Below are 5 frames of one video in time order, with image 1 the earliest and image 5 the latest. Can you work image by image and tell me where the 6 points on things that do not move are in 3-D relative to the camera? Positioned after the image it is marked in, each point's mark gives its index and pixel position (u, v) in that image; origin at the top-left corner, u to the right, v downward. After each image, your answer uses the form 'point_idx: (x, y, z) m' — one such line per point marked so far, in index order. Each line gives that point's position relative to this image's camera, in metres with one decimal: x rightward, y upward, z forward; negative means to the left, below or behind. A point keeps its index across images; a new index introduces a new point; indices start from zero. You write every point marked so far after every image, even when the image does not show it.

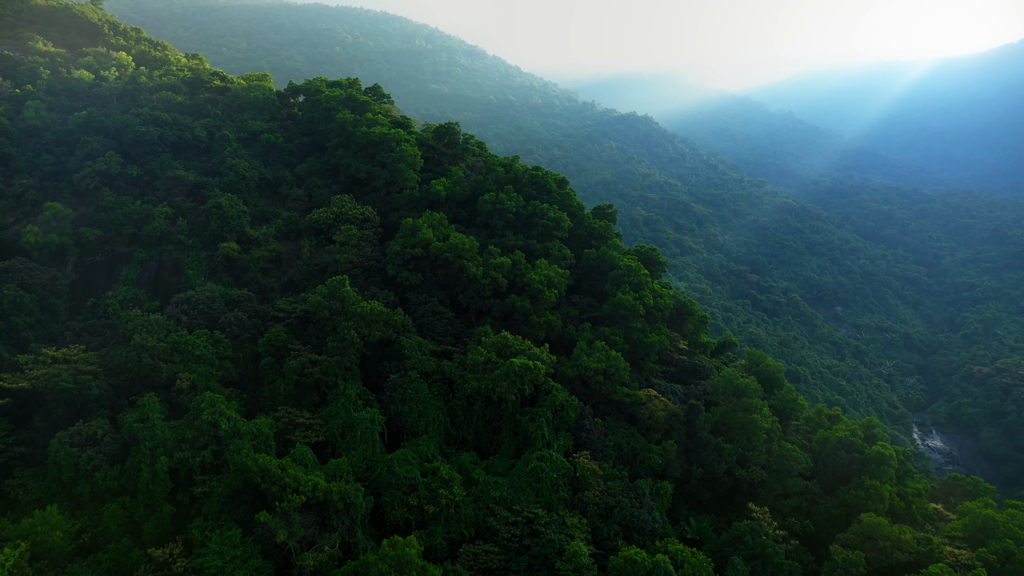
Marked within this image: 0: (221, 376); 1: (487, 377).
0: (-7.1, -2.1, +18.1) m
1: (-0.6, -2.2, +18.1) m
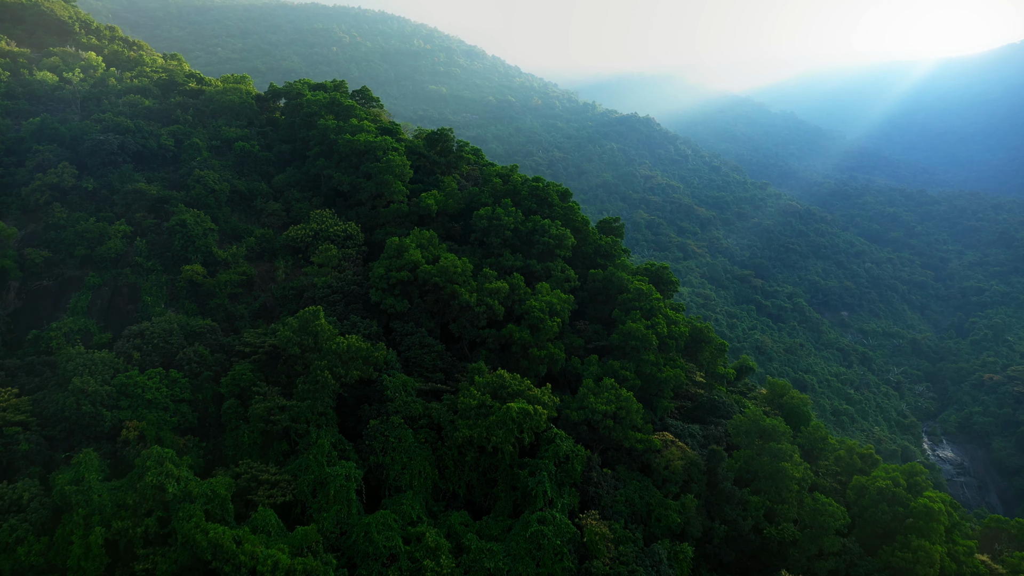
0: (-7.1, -2.9, +15.8) m
1: (-0.7, -2.9, +15.8) m
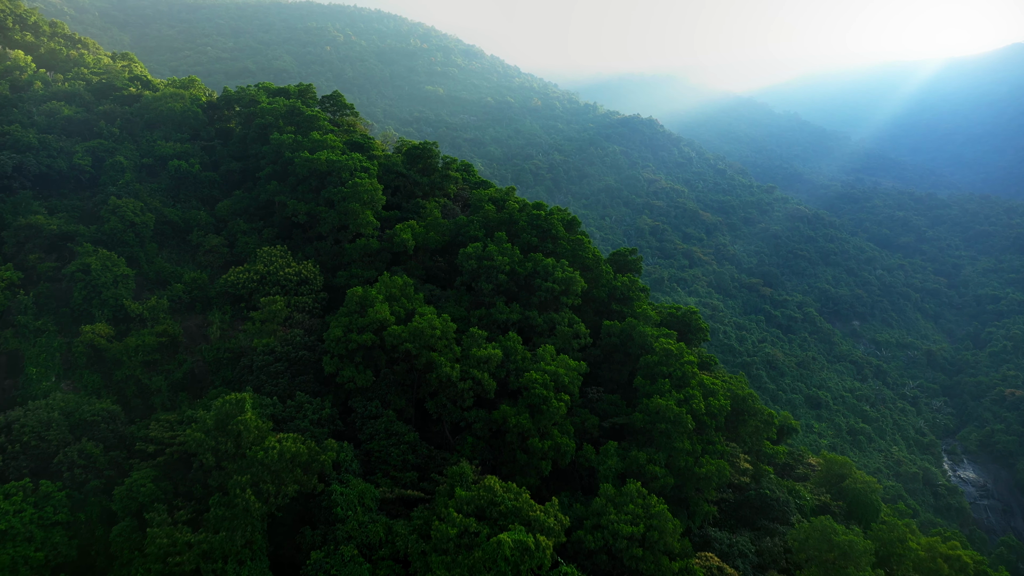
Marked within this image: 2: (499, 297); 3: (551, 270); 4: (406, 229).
0: (-7.2, -4.2, +11.4) m
1: (-0.8, -4.3, +11.5) m
2: (-0.3, -0.2, +17.5) m
3: (+0.9, +0.4, +17.8) m
4: (-2.7, +1.5, +18.8) m
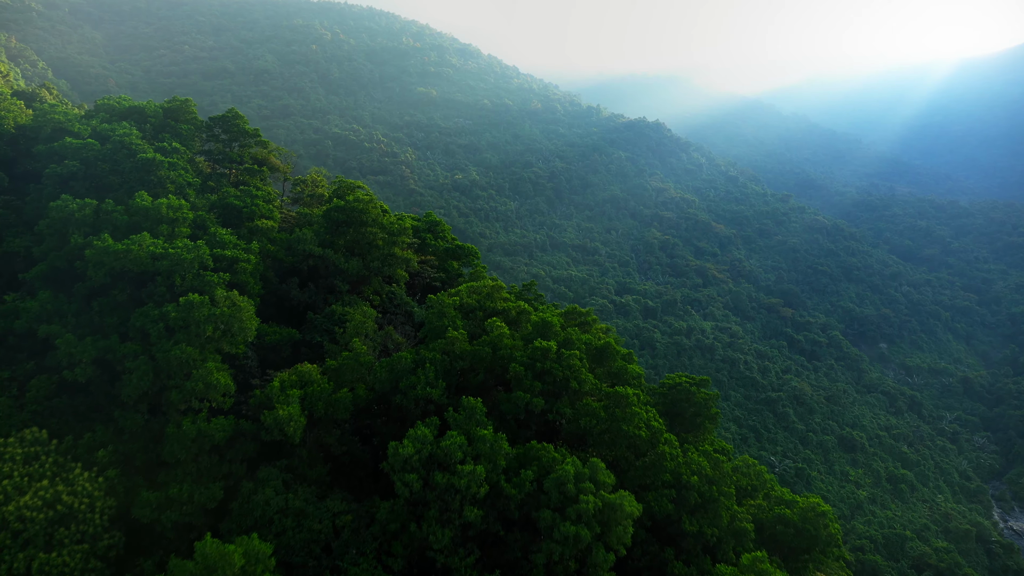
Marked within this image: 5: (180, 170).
0: (-7.5, -7.0, +2.3) m
1: (-1.0, -7.1, +2.4) m
2: (-0.5, -3.0, +8.4) m
3: (+0.7, -2.4, +8.7) m
4: (-2.9, -1.3, +9.8) m
5: (-6.1, +2.3, +13.3) m
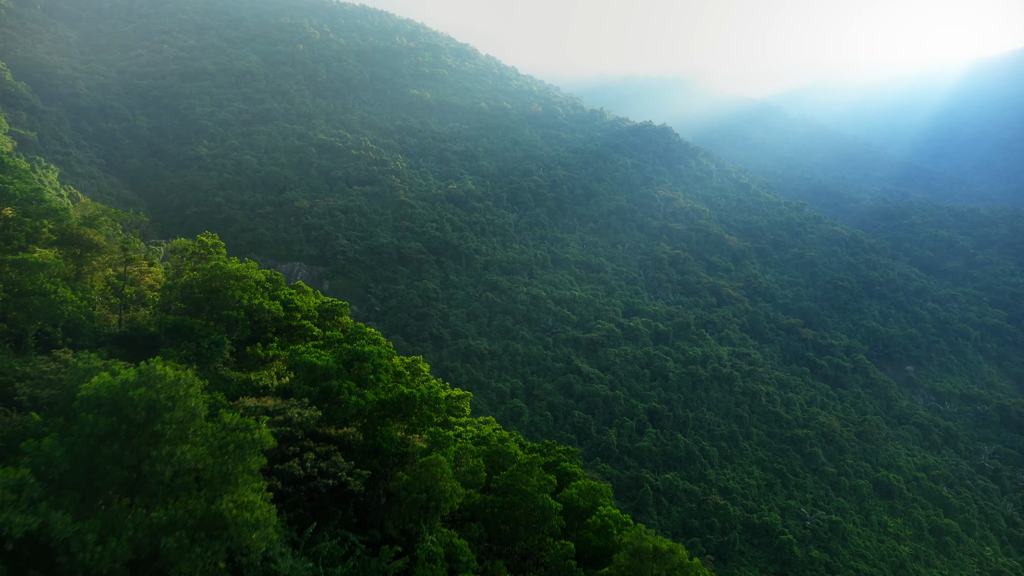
0: (-7.6, -9.4, -5.3) m
1: (-1.2, -9.5, -5.2) m
2: (-0.7, -5.4, +0.8) m
3: (+0.5, -4.8, +1.1) m
4: (-3.1, -3.7, +2.2) m
5: (-6.2, -0.1, +5.6) m
